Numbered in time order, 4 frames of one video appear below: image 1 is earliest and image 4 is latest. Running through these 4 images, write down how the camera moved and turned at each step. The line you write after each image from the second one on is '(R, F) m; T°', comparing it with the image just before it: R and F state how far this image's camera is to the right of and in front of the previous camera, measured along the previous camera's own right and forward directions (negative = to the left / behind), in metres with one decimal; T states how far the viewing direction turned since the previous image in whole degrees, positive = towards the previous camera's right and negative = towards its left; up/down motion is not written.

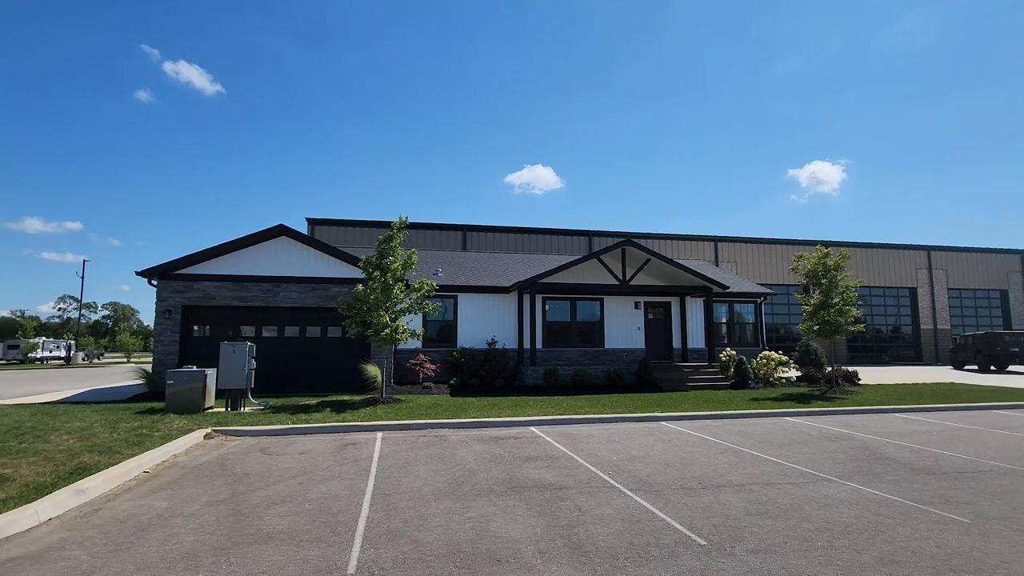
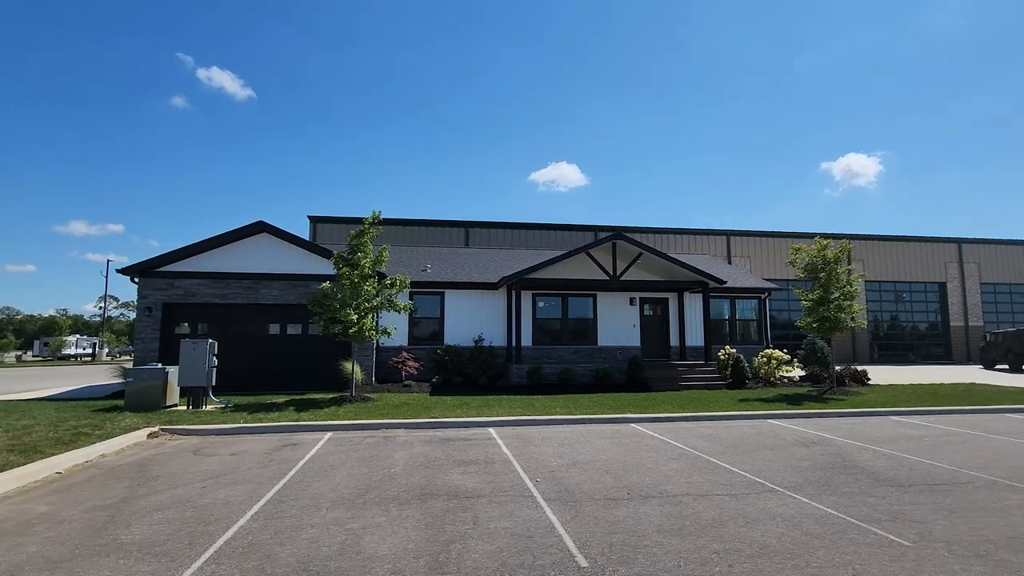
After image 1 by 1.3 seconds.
(+1.5, +0.6) m; -3°
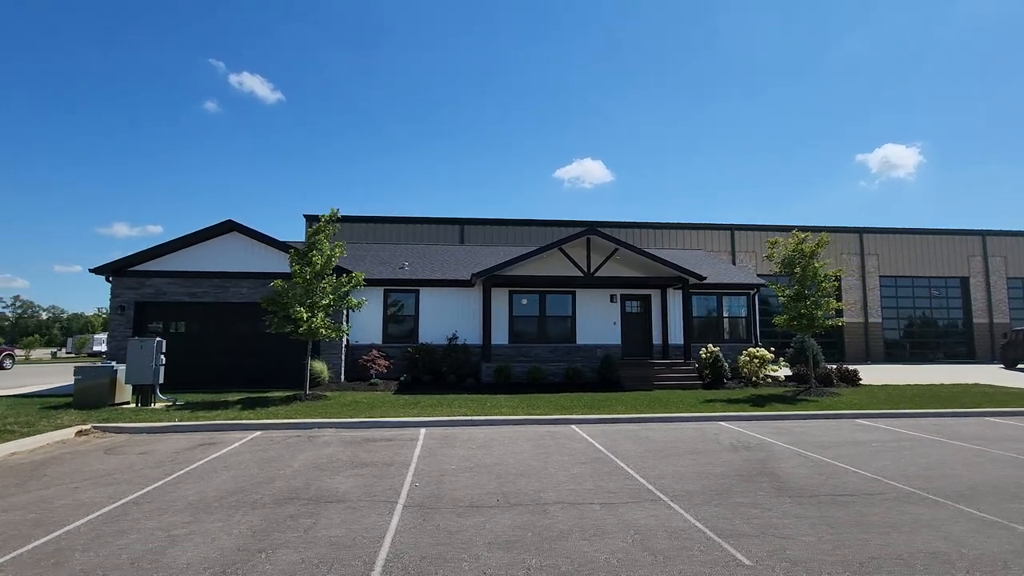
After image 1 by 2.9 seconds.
(+2.0, +0.4) m; -3°
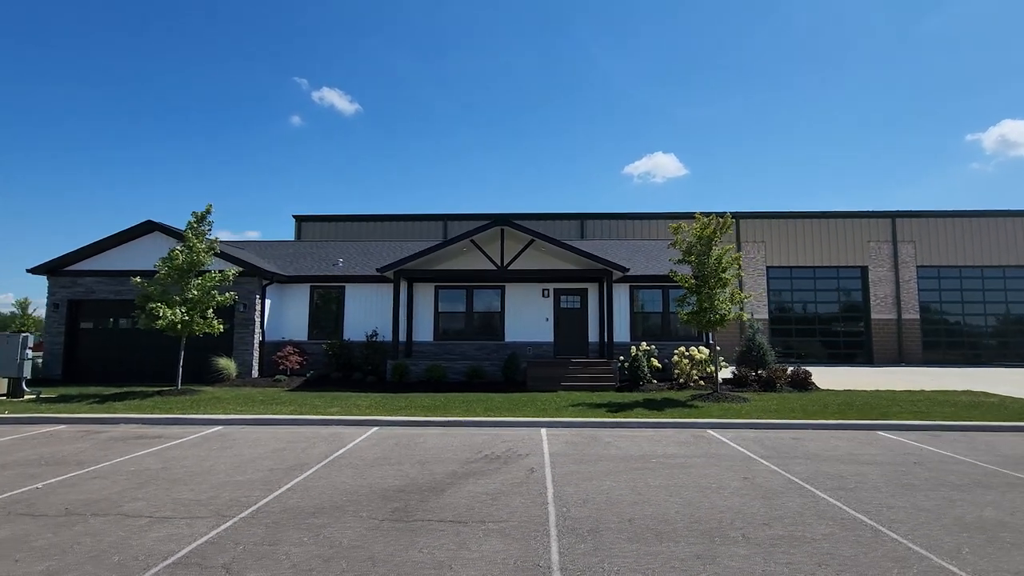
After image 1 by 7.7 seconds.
(+5.5, +1.3) m; -8°
